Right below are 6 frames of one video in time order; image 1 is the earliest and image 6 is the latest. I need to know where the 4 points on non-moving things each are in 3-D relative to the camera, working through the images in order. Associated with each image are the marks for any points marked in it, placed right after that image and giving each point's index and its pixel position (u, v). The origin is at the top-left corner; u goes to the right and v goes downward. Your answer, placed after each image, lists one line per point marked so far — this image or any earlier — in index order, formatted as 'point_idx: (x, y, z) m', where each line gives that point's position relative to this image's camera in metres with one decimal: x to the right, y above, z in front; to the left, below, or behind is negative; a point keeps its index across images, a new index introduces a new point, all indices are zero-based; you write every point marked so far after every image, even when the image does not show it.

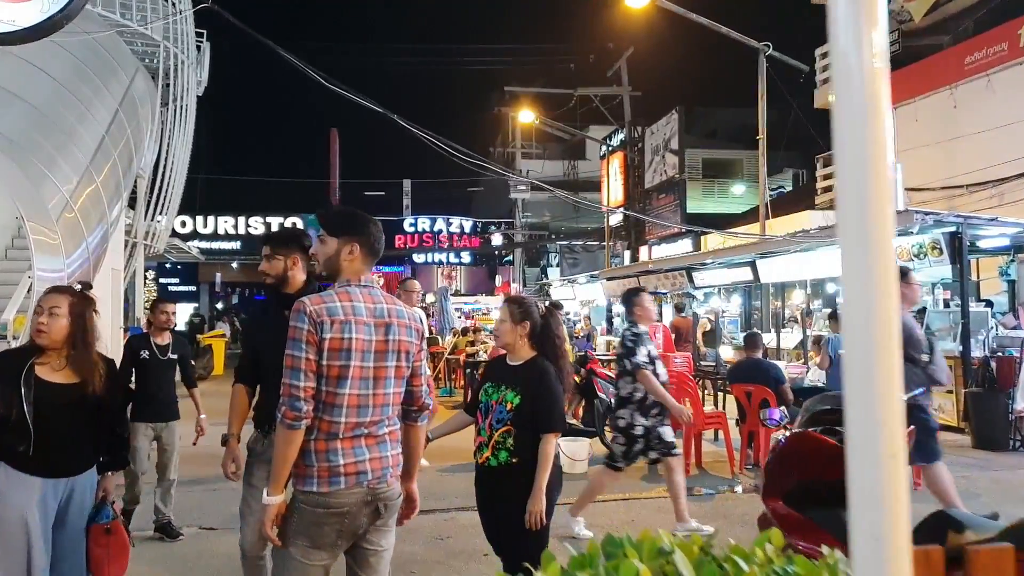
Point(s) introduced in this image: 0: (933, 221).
0: (+5.2, +0.8, +9.7) m
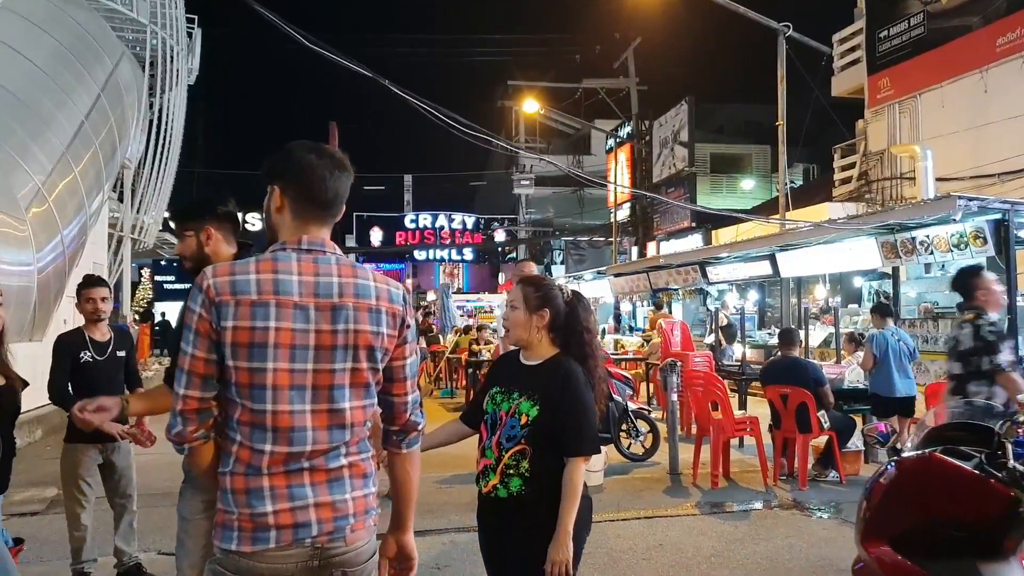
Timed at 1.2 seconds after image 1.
0: (+5.3, +0.9, +8.9) m
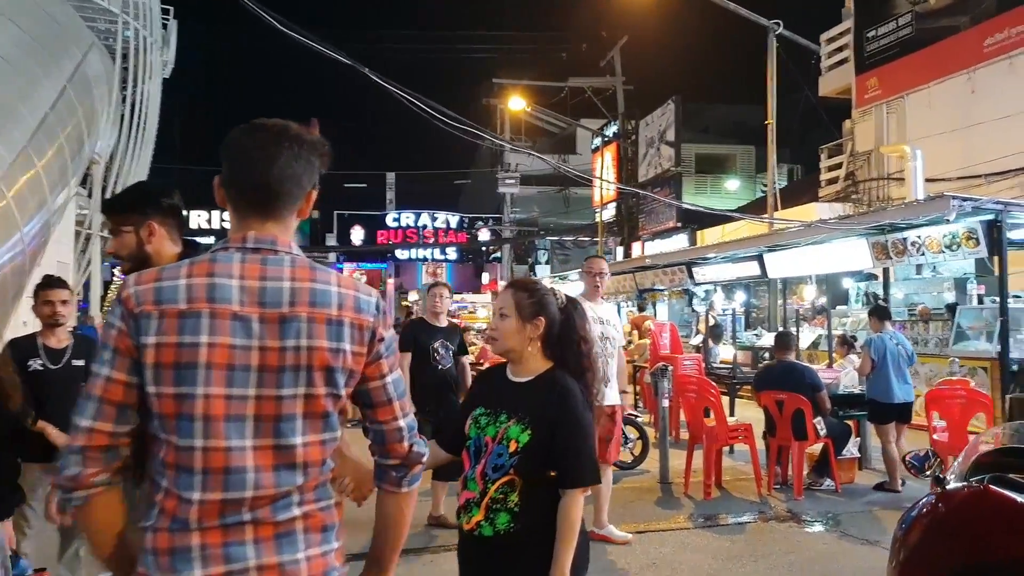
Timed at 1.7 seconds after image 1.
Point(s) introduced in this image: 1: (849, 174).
0: (+5.1, +0.9, +8.8) m
1: (+7.2, +2.4, +16.7) m
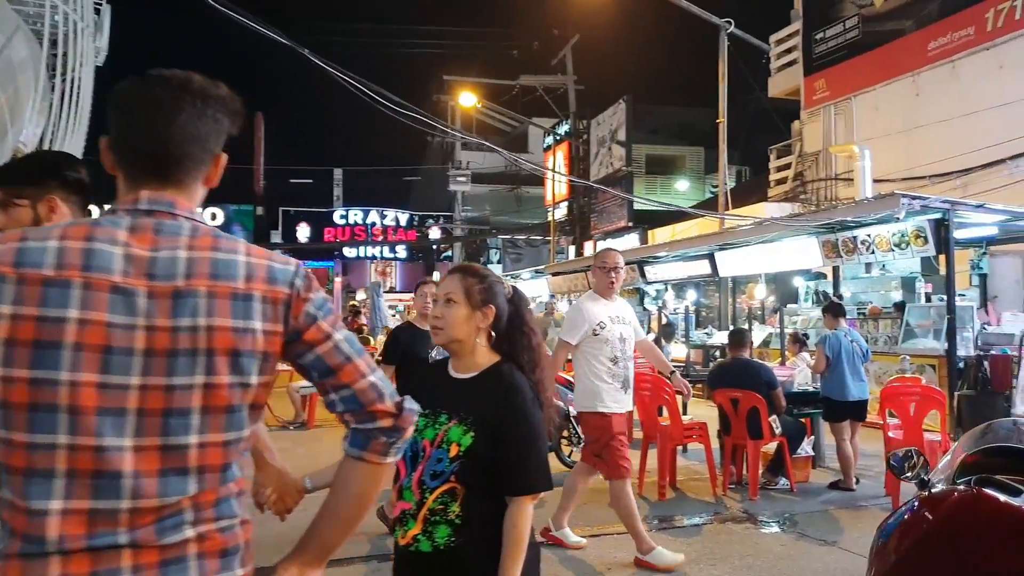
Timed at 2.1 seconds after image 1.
0: (+4.6, +0.9, +8.8) m
1: (+6.1, +2.4, +16.9) m
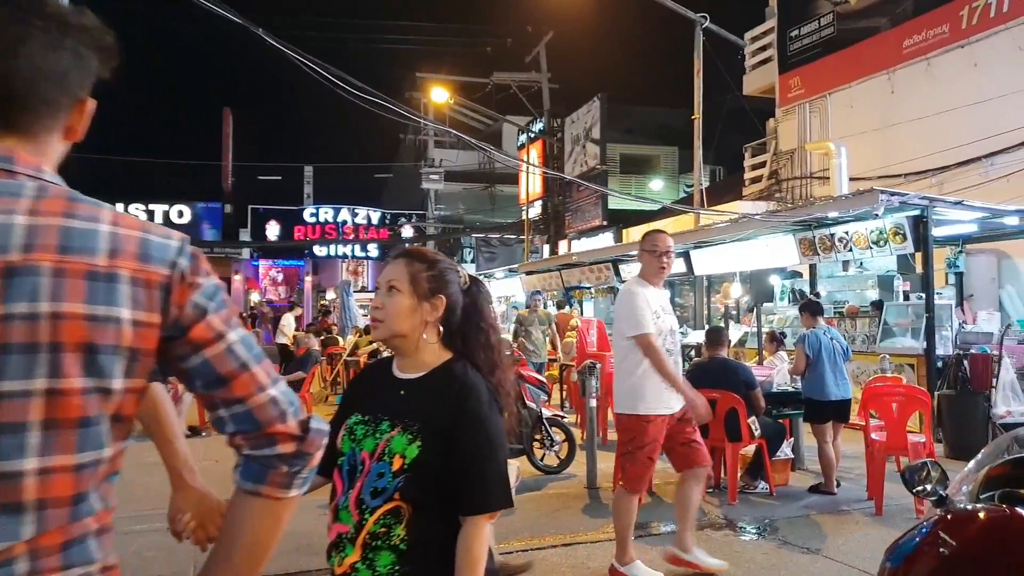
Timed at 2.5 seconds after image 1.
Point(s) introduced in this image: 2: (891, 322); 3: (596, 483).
0: (+4.2, +0.9, +8.7) m
1: (+5.6, +2.5, +16.8) m
2: (+4.5, -0.4, +9.4) m
3: (+0.7, -1.7, +6.7) m
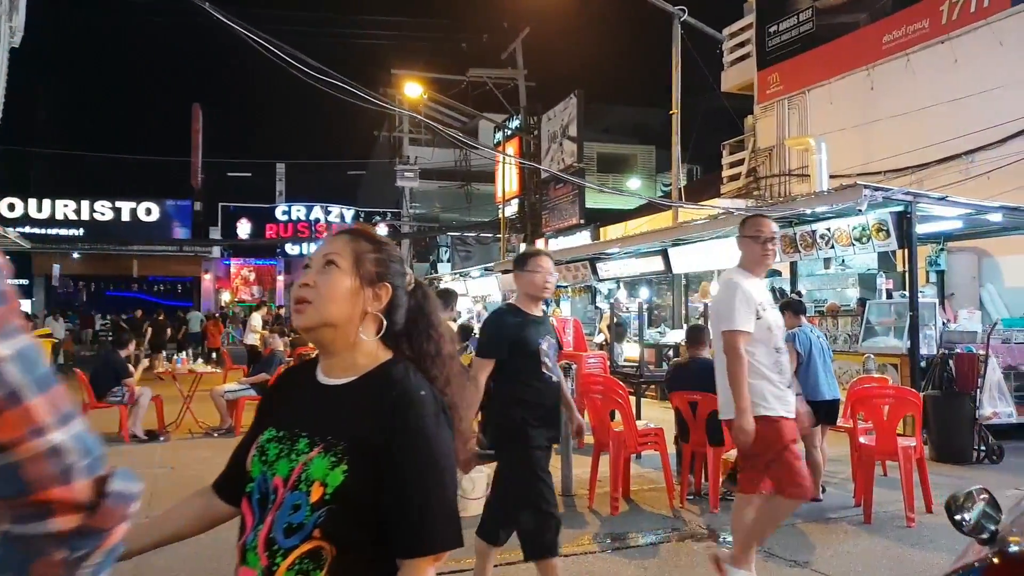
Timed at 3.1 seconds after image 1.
0: (+4.0, +1.0, +8.4) m
1: (+5.0, +2.5, +16.6) m
2: (+4.2, -0.4, +9.2) m
3: (+0.5, -1.6, +6.4) m
